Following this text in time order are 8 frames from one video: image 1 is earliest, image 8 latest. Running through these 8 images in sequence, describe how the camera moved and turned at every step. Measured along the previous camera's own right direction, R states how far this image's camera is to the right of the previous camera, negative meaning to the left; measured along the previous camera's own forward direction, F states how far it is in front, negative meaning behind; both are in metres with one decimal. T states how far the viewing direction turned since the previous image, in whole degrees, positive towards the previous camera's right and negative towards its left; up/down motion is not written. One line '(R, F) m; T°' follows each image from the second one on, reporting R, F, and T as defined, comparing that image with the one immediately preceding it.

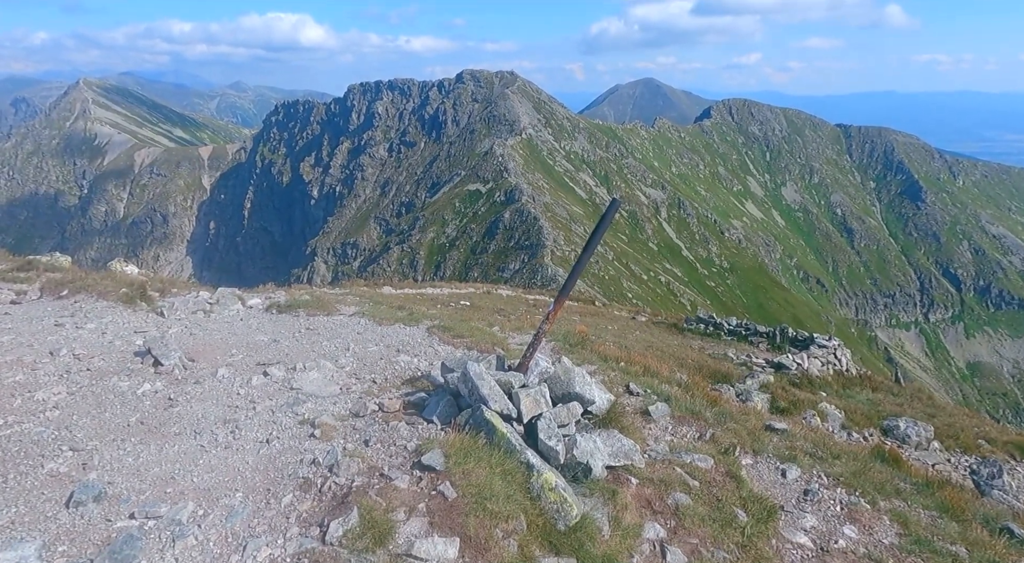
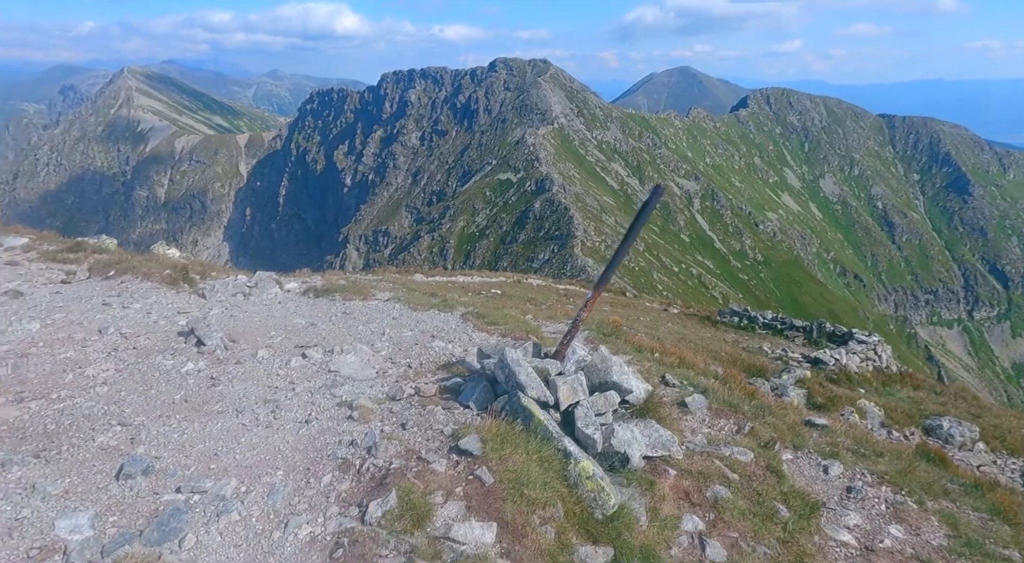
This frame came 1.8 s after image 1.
(-0.1, +0.1) m; -3°
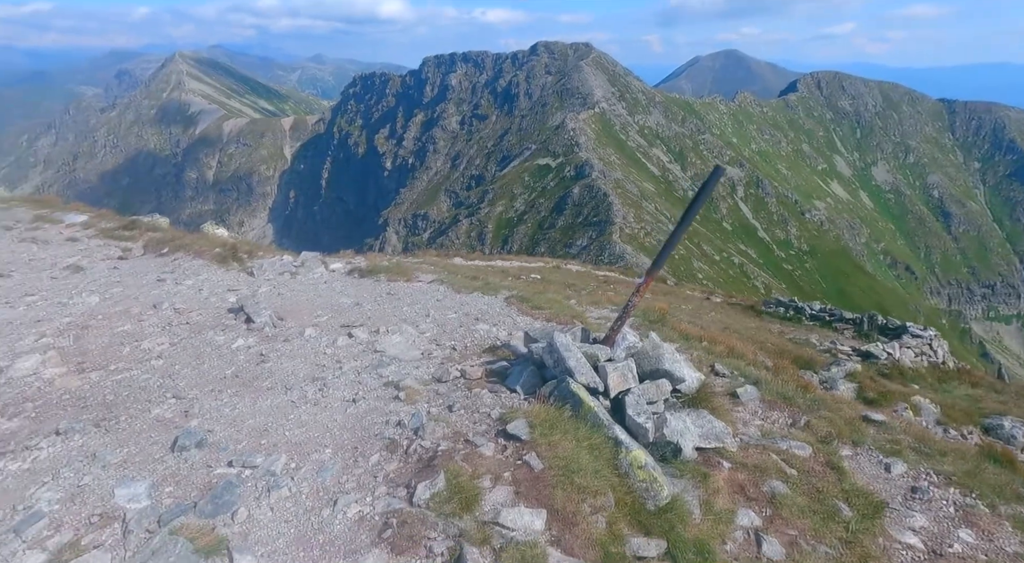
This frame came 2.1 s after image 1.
(-0.2, +0.2) m; -4°
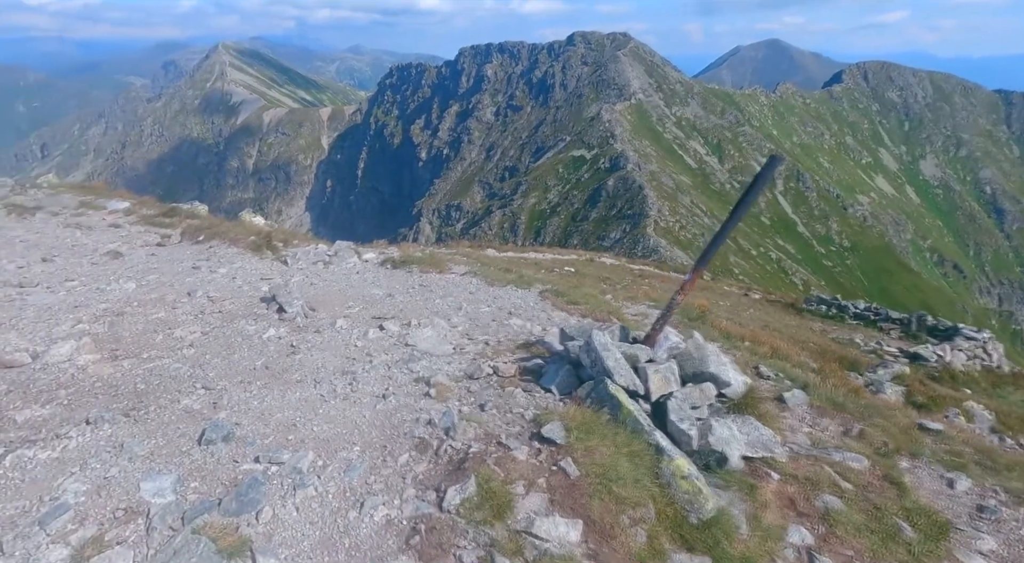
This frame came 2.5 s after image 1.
(-0.1, +0.4) m; -3°
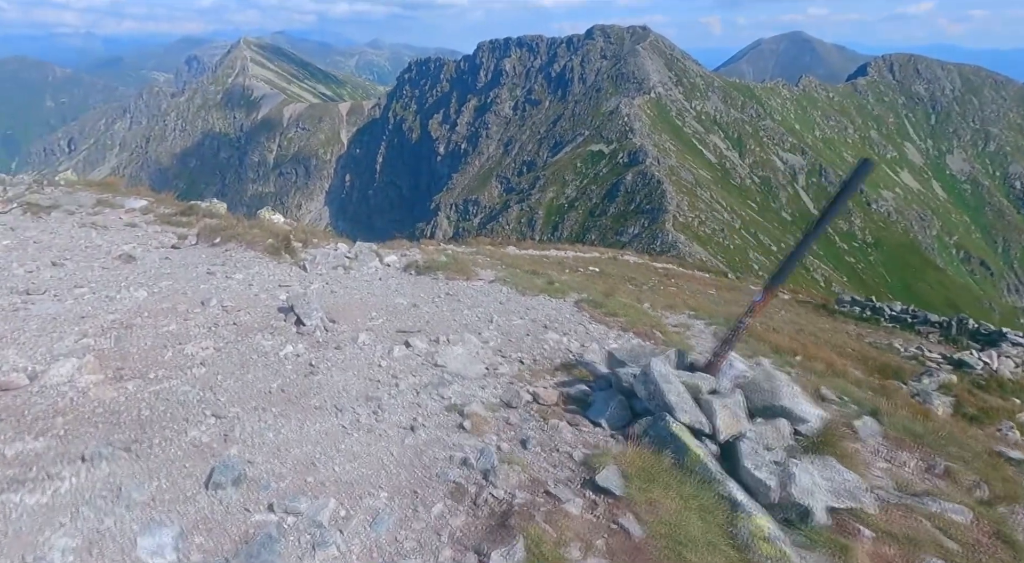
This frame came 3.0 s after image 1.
(-0.3, +0.9) m; -2°
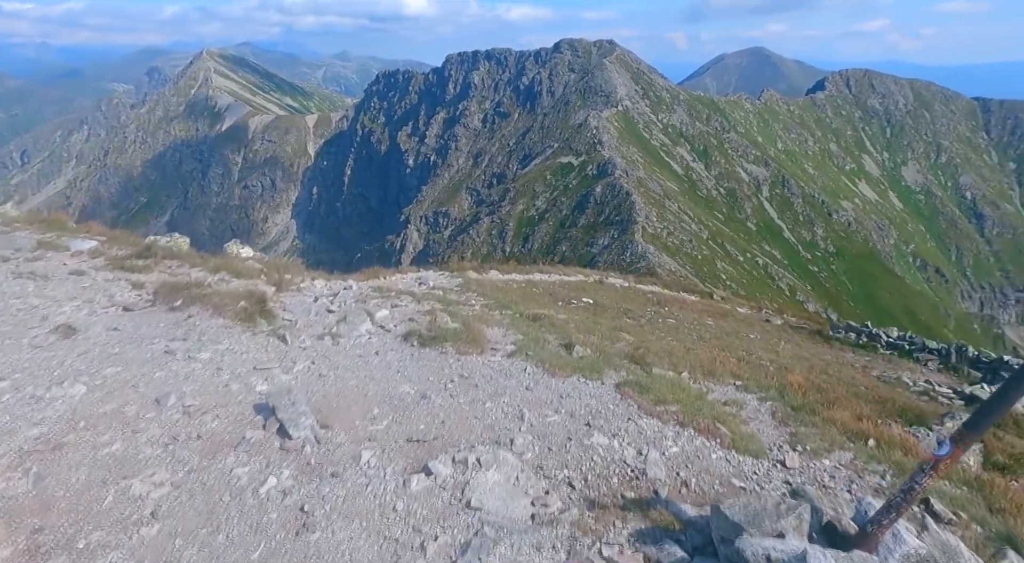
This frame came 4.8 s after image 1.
(-1.0, +2.0) m; +3°
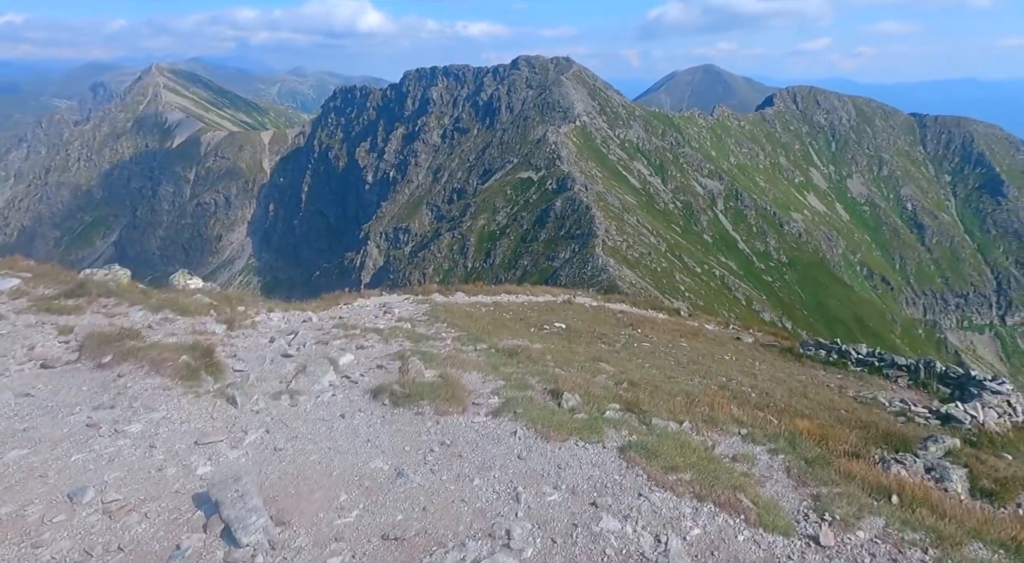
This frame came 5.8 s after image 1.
(-0.4, +1.3) m; +4°
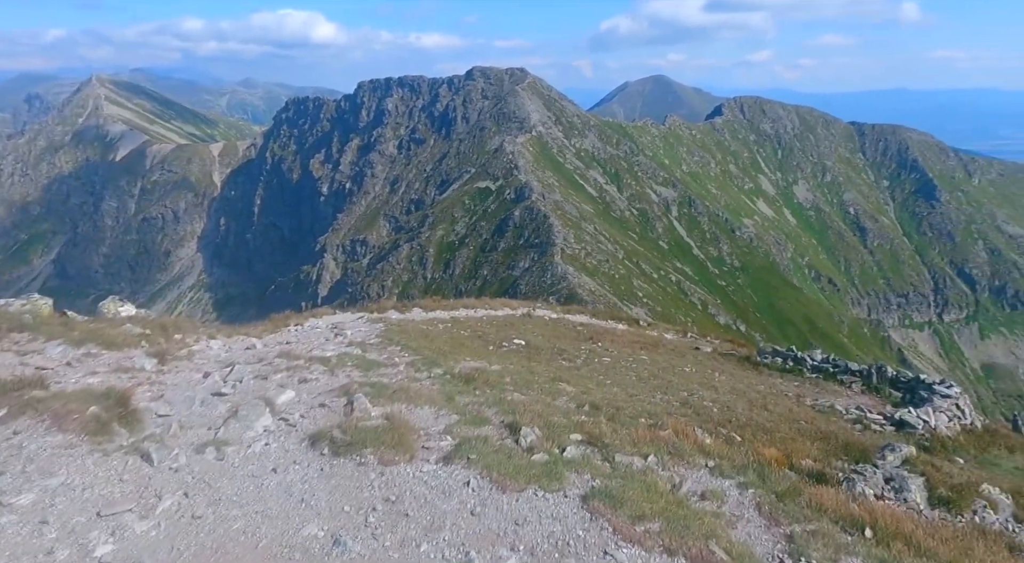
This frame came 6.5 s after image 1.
(+0.2, +0.8) m; +4°
